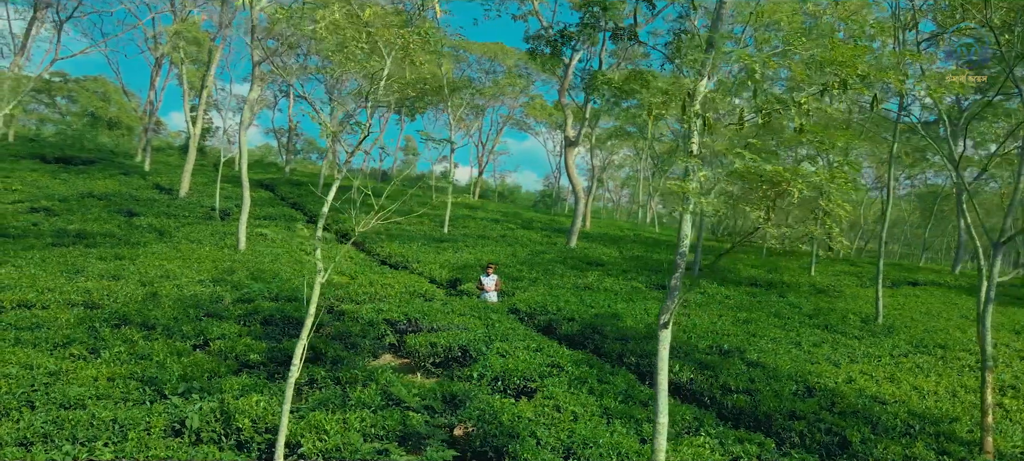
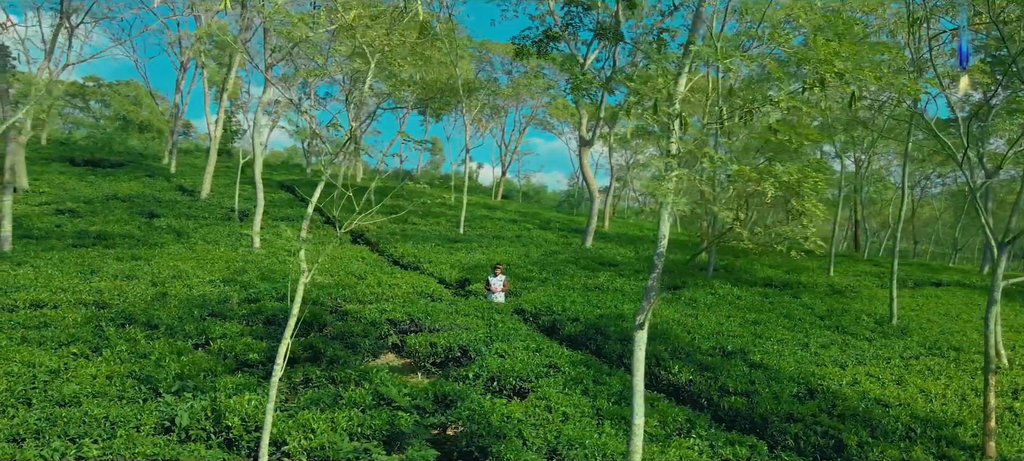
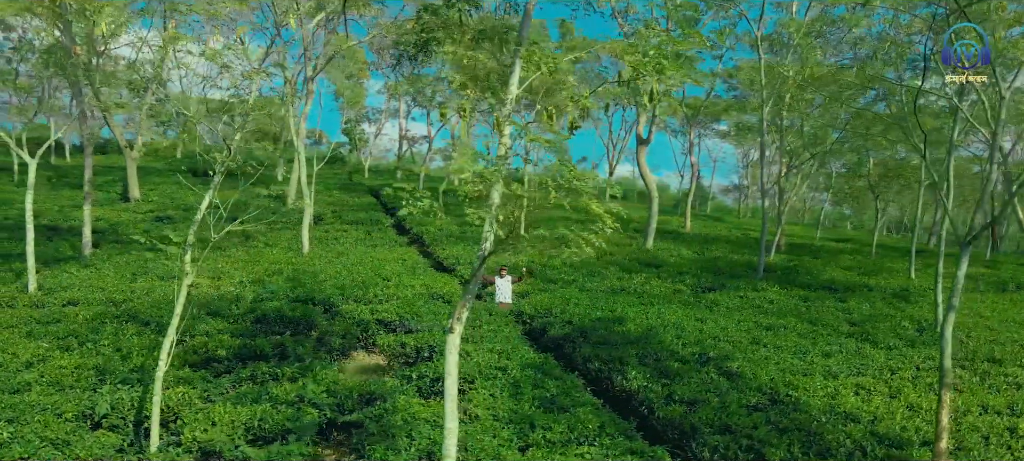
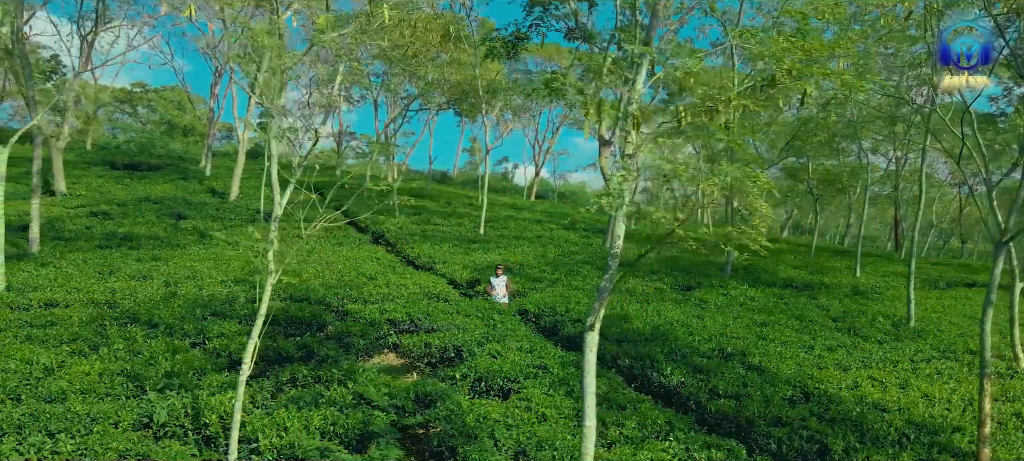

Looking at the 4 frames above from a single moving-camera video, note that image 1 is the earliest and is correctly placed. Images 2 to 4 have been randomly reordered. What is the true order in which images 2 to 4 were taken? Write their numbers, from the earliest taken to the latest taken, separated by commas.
2, 4, 3
